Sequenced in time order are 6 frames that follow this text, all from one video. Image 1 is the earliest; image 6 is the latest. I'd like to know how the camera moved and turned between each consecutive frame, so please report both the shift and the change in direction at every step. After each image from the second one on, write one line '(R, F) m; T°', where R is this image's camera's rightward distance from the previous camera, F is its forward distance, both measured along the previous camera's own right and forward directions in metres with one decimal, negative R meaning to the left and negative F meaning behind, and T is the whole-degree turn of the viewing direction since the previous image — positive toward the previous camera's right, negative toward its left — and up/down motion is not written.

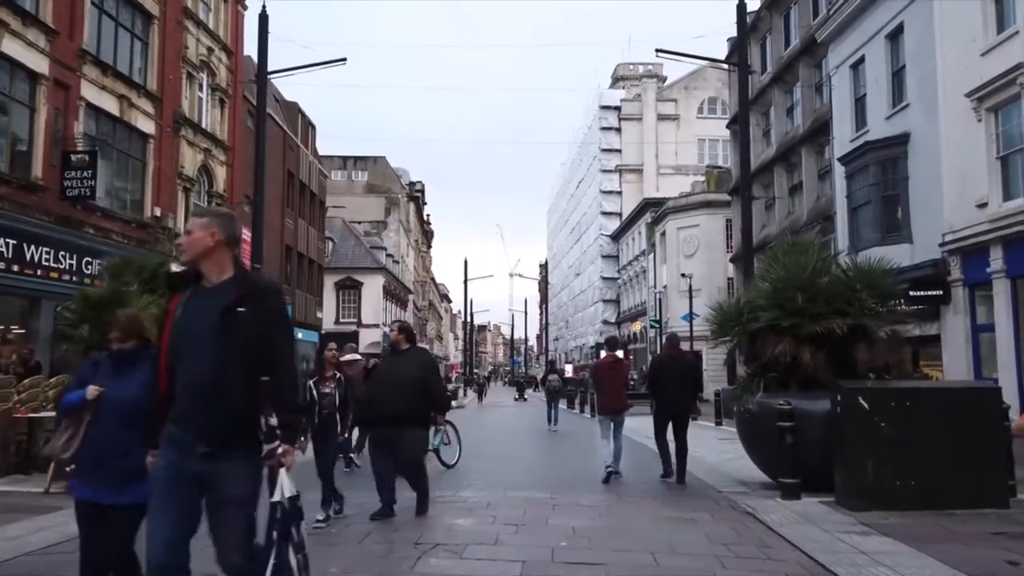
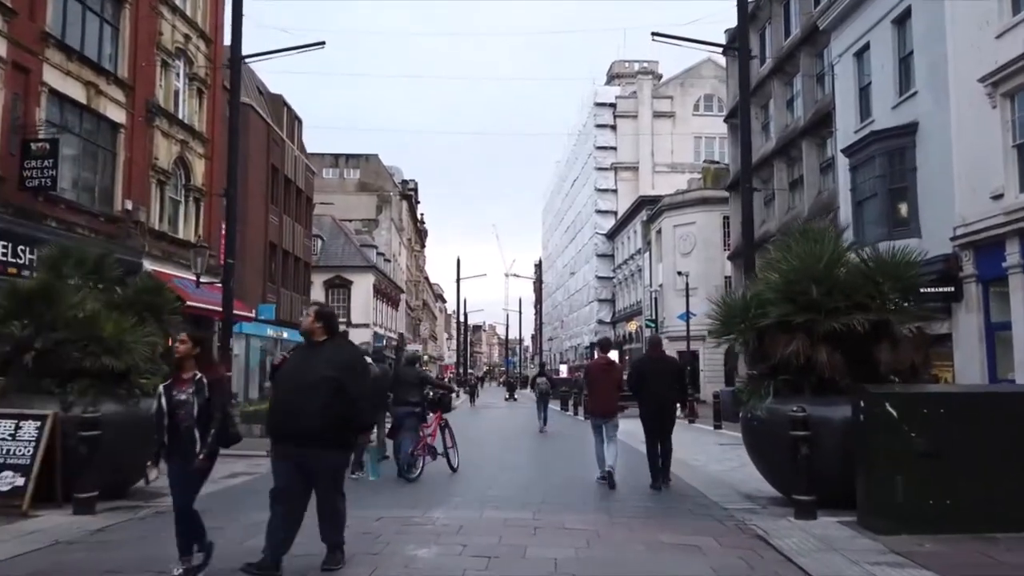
(+0.2, +1.1) m; 0°
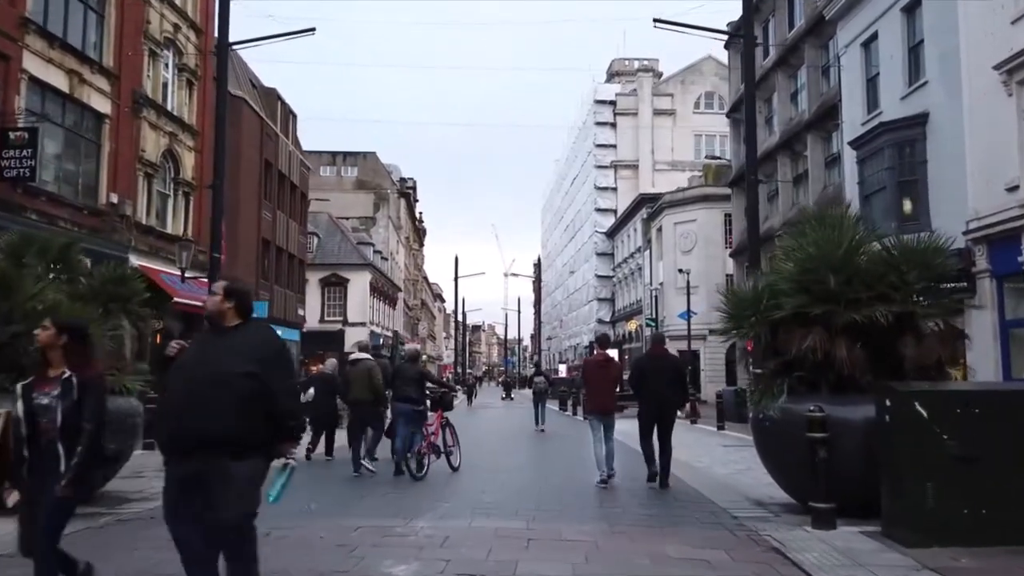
(+0.1, +0.7) m; 0°
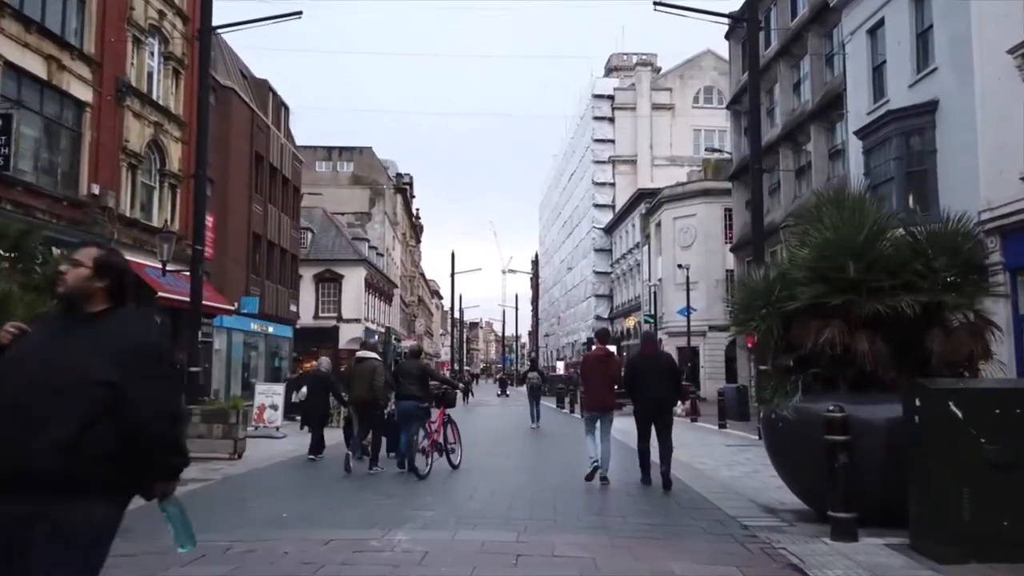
(+0.1, +0.7) m; 0°
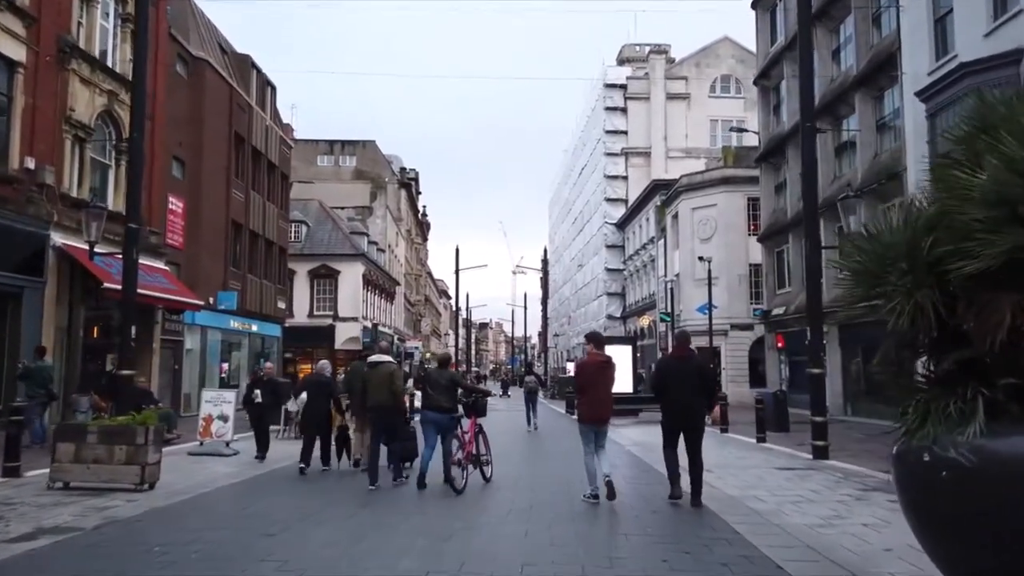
(+0.3, +3.2) m; -1°
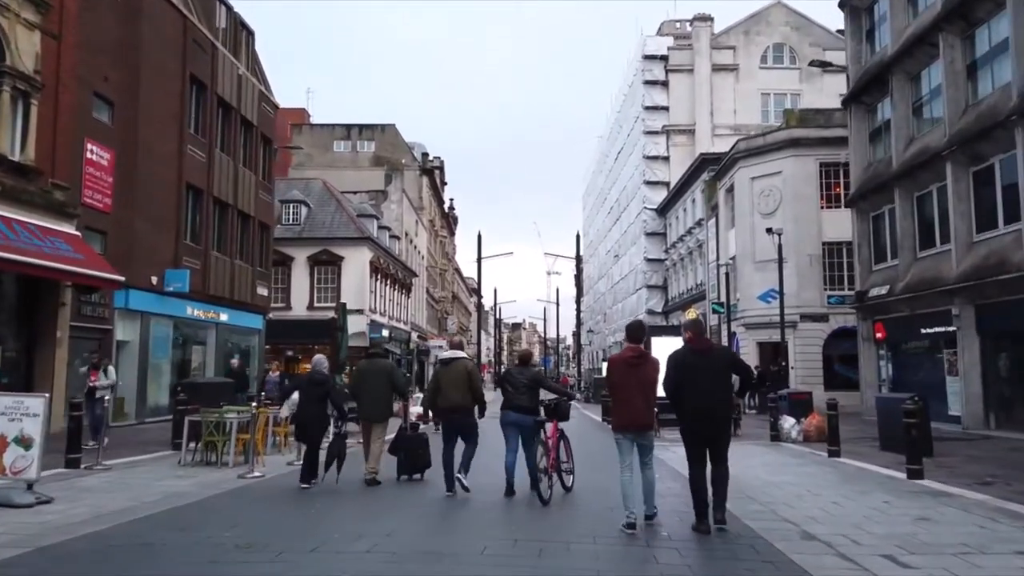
(+0.4, +6.5) m; -3°
